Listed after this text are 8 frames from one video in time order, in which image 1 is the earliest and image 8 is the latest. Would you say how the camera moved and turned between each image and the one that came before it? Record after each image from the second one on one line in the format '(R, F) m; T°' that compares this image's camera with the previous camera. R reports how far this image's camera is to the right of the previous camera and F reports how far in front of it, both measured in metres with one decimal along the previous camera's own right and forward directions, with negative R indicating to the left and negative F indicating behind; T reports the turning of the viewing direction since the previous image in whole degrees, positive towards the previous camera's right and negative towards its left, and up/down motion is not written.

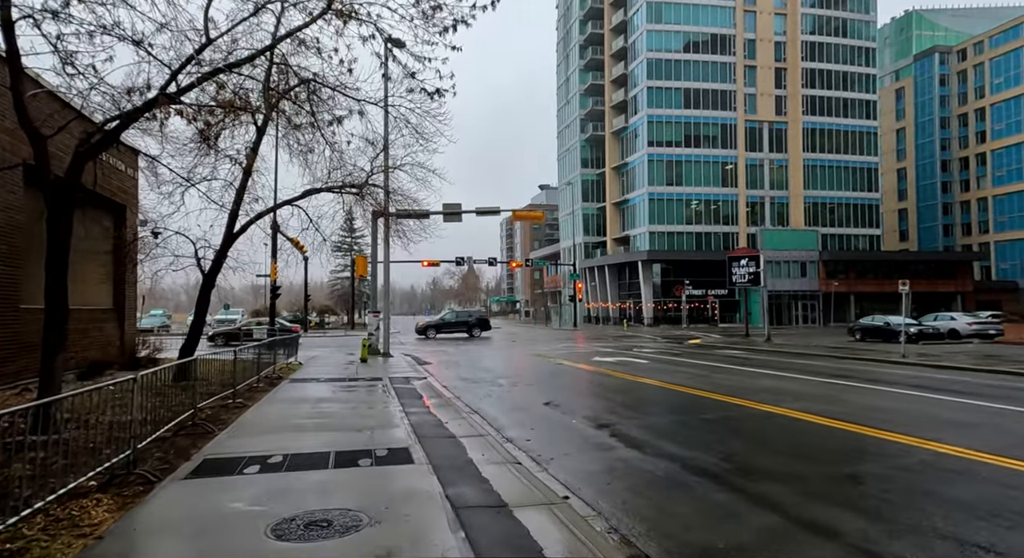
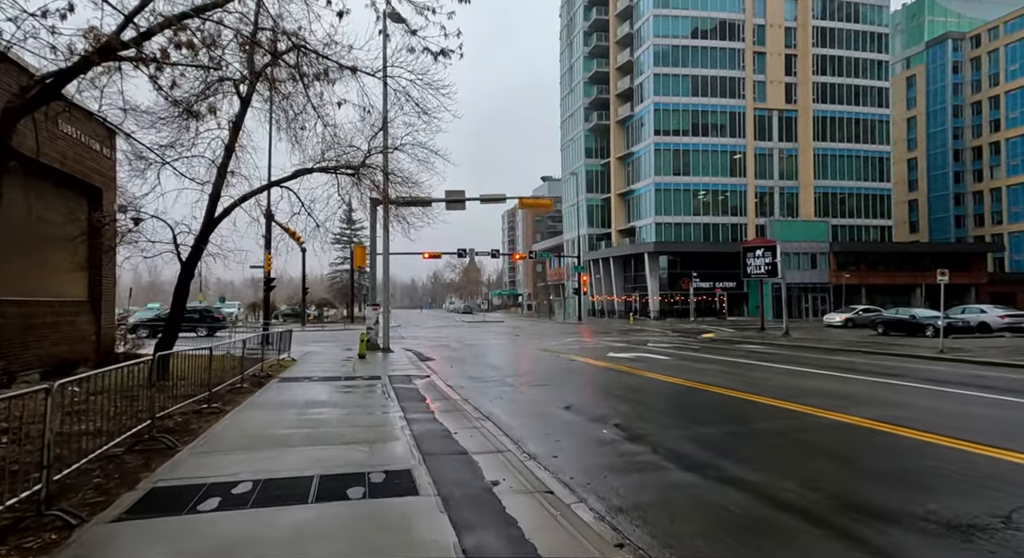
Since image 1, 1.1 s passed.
(-0.2, +1.4) m; 0°
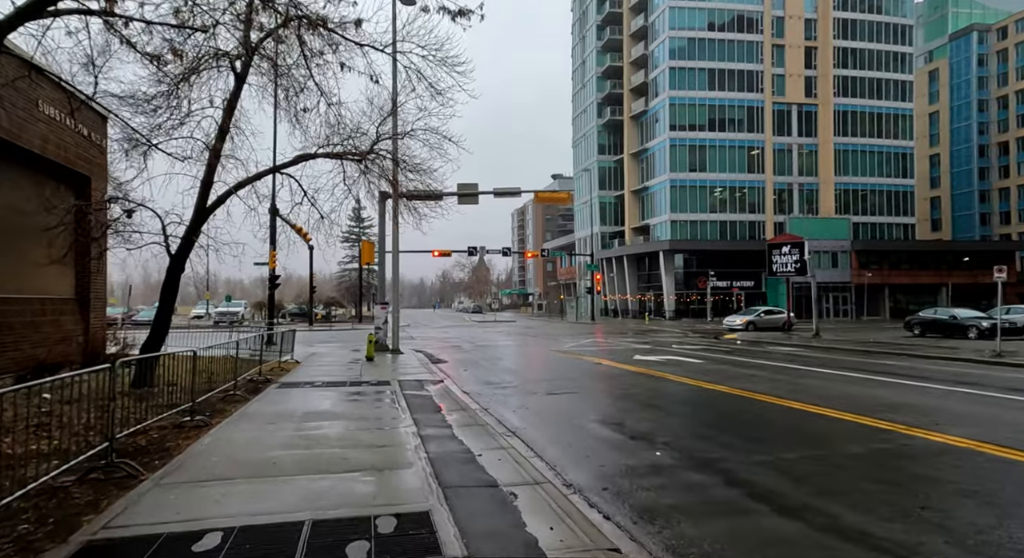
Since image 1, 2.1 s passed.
(-0.3, +1.3) m; -1°
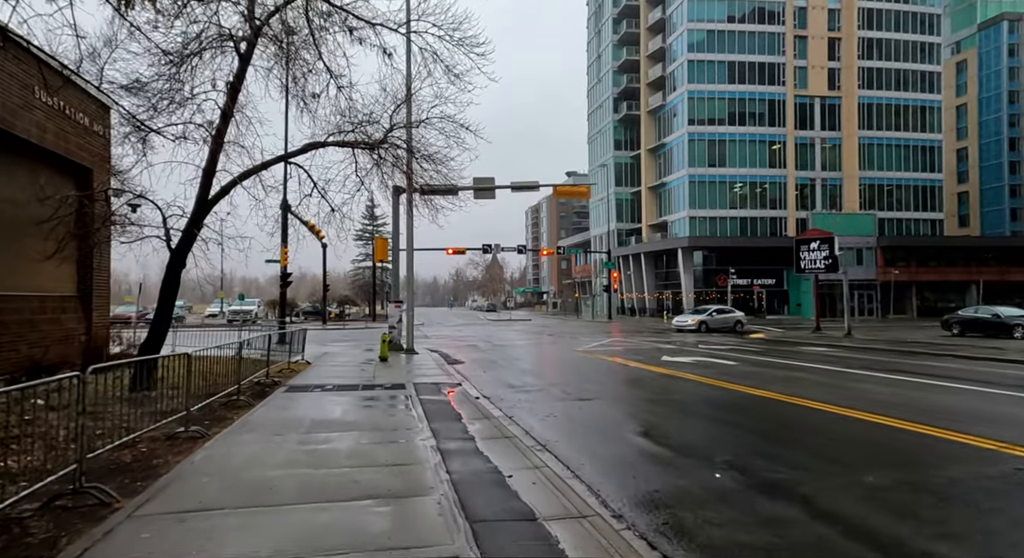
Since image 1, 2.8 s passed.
(-0.2, +0.9) m; -1°
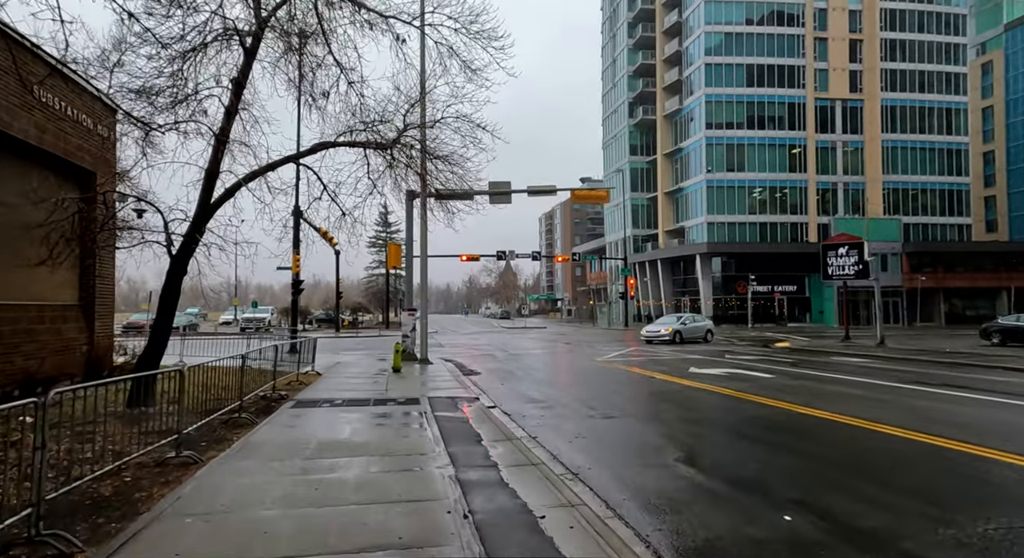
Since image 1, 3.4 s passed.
(-0.1, +0.8) m; -1°
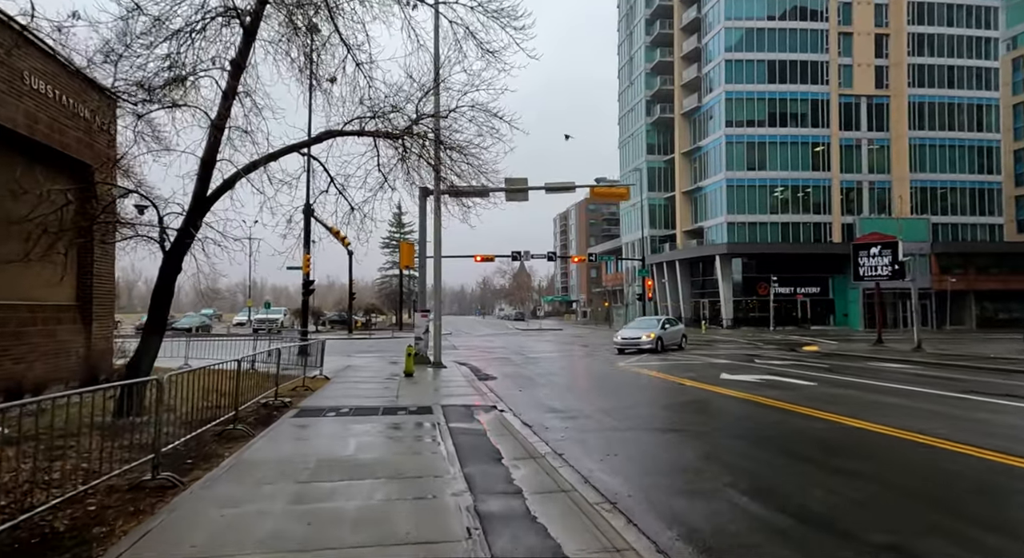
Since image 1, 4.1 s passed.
(-0.1, +0.9) m; -1°
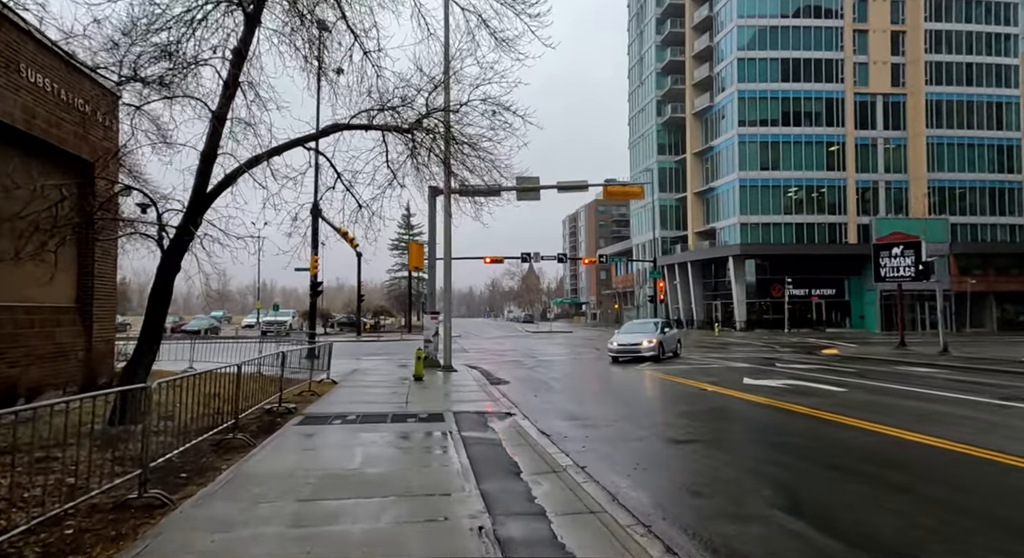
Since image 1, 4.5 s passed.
(-0.1, +0.5) m; -1°
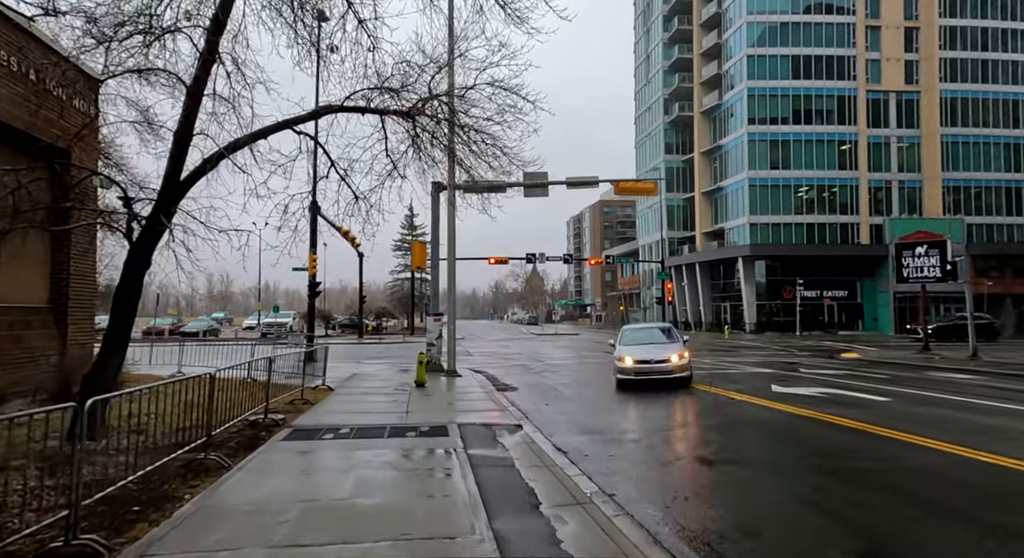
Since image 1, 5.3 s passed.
(-0.1, +1.0) m; 0°
